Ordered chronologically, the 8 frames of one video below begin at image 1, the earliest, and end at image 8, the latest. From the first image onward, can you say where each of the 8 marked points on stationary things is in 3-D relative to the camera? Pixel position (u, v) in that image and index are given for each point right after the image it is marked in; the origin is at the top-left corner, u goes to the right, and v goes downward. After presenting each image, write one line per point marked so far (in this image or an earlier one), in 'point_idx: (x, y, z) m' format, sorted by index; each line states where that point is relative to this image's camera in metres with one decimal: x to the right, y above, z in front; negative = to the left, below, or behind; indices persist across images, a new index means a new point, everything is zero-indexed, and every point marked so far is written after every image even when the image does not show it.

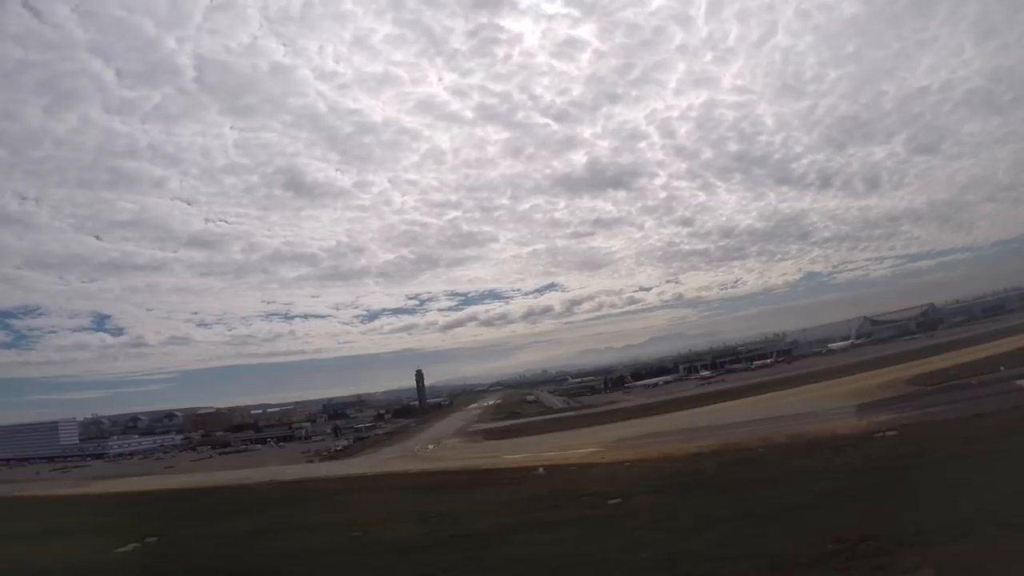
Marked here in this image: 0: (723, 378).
0: (+5.8, -2.5, +16.2) m
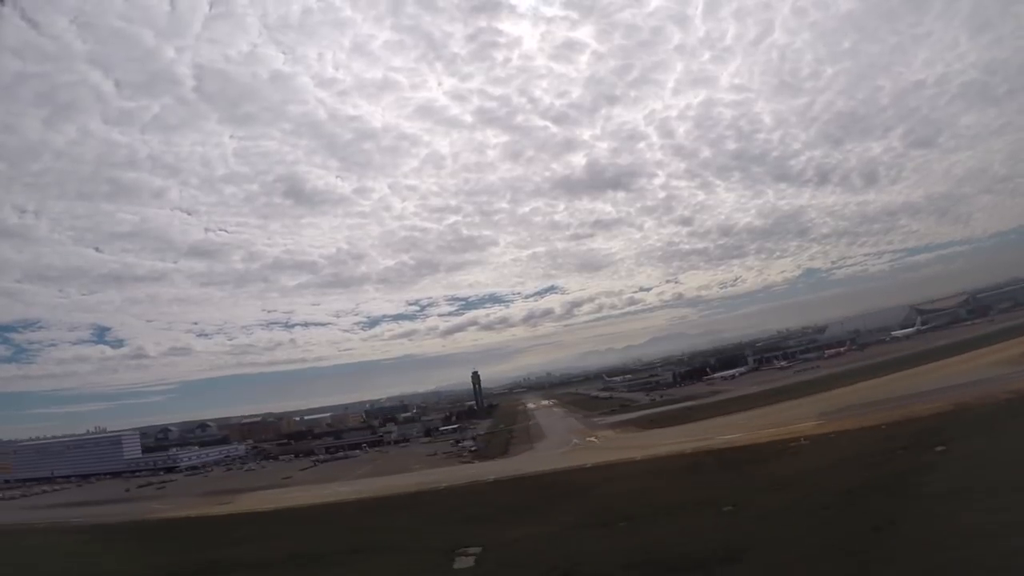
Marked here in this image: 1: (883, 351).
0: (+8.0, -2.2, +16.0) m
1: (+11.5, -2.0, +18.4) m
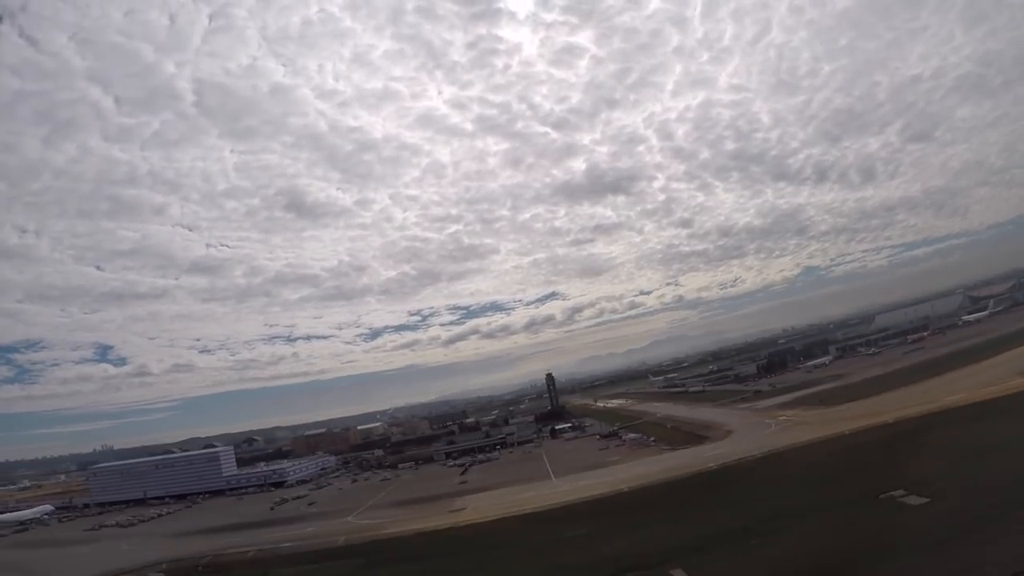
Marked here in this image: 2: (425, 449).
0: (+10.7, -1.7, +15.7) m
1: (+14.1, -1.4, +18.2) m
2: (-1.9, -3.8, +13.3) m
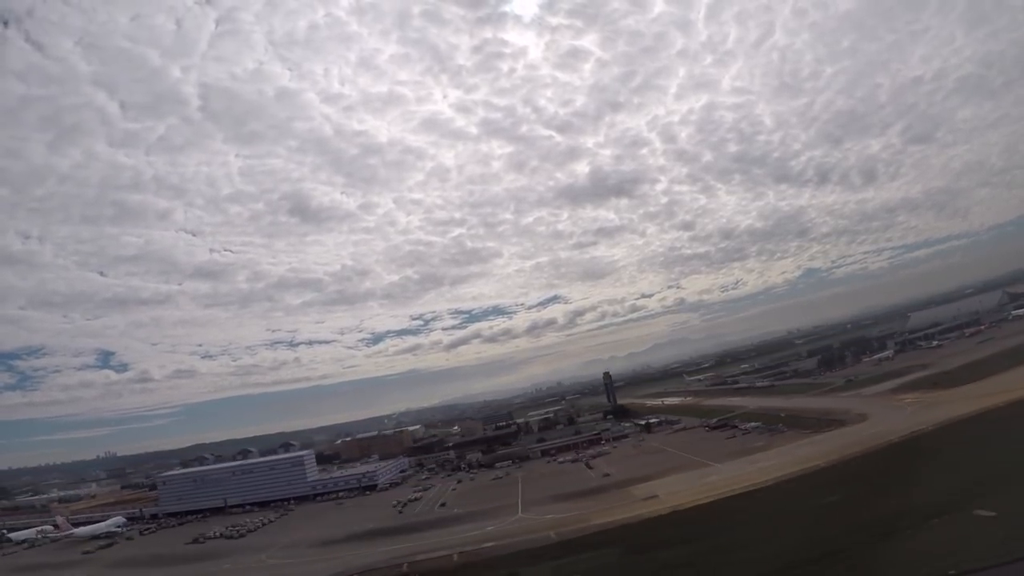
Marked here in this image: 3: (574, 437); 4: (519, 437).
0: (+12.7, -1.5, +15.7) m
1: (+16.1, -1.2, +18.3) m
2: (+0.2, -3.7, +13.3) m
3: (+1.4, -3.4, +13.7) m
4: (+0.2, -4.1, +16.0) m
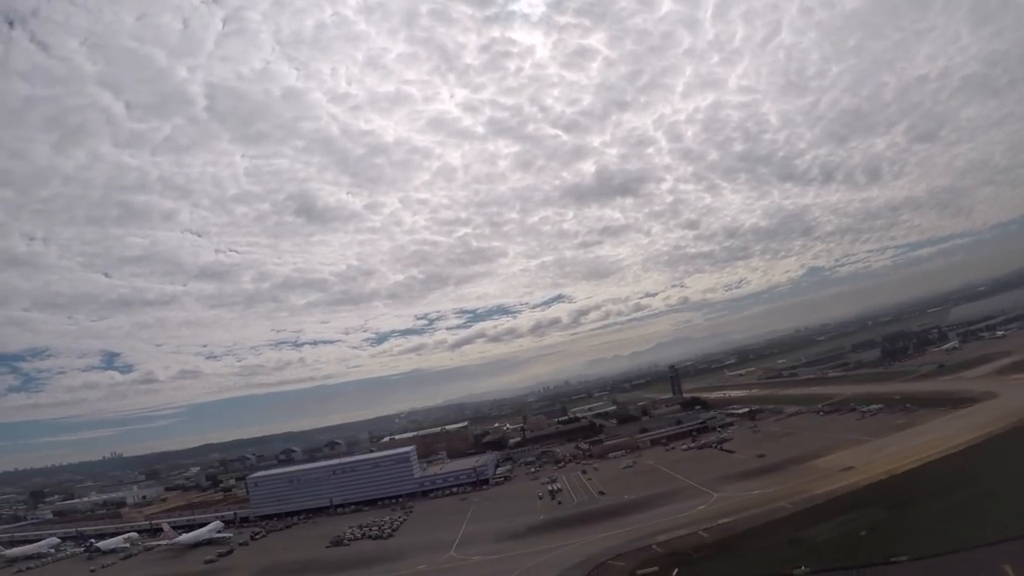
0: (+15.0, -1.2, +15.9) m
1: (+18.4, -0.9, +18.4) m
2: (+2.5, -3.4, +13.4) m
3: (+3.7, -3.2, +13.8) m
4: (+2.5, -3.8, +16.1) m
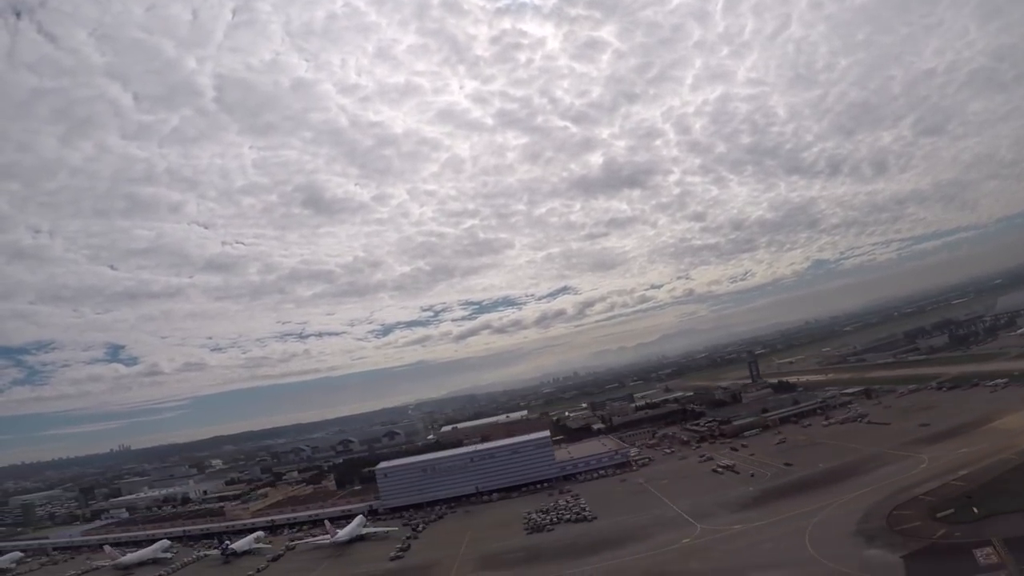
0: (+17.8, -0.8, +16.2) m
1: (+21.2, -0.5, +18.7) m
2: (+5.3, -3.0, +13.7) m
3: (+6.6, -2.8, +14.2) m
4: (+5.4, -3.4, +16.4) m
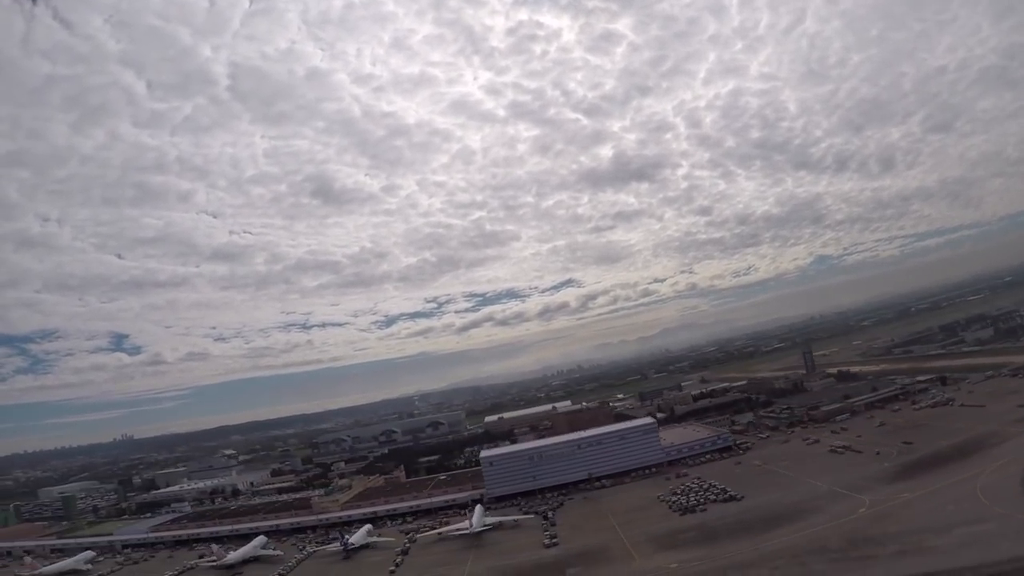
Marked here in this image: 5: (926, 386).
0: (+20.1, -0.7, +16.8) m
1: (+23.5, -0.3, +19.3) m
2: (+7.5, -2.8, +14.3) m
3: (+8.8, -2.5, +14.8) m
4: (+7.6, -3.1, +17.0) m
5: (+10.2, -2.4, +14.9) m
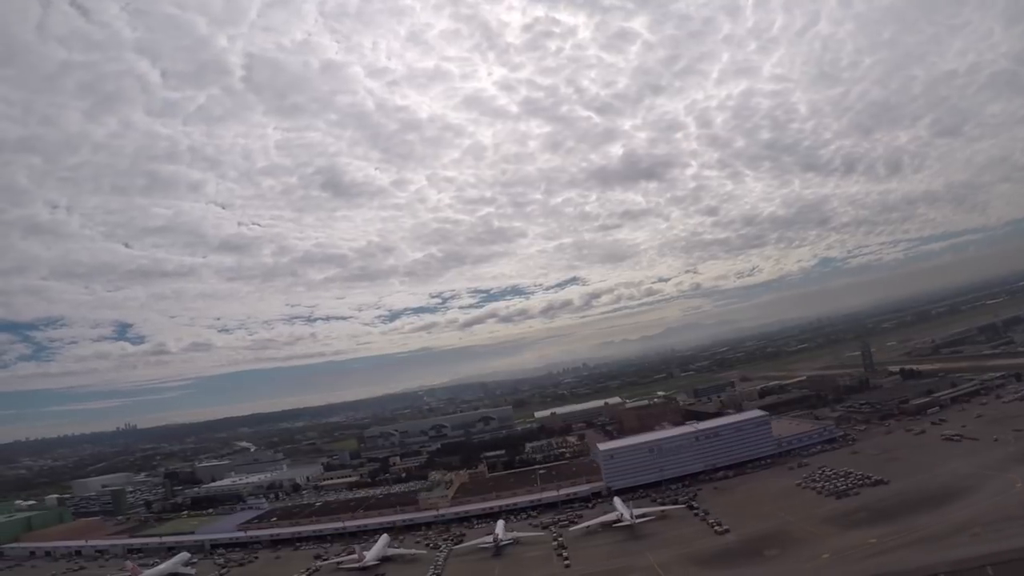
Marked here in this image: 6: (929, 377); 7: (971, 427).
0: (+22.5, -0.9, +17.3) m
1: (+25.9, -0.6, +19.9) m
2: (+9.9, -2.8, +14.8) m
3: (+11.2, -2.5, +15.3) m
4: (+10.0, -3.1, +17.5) m
5: (+12.6, -2.4, +15.5) m
6: (+12.1, -2.6, +17.4) m
7: (+8.9, -2.7, +11.6) m
